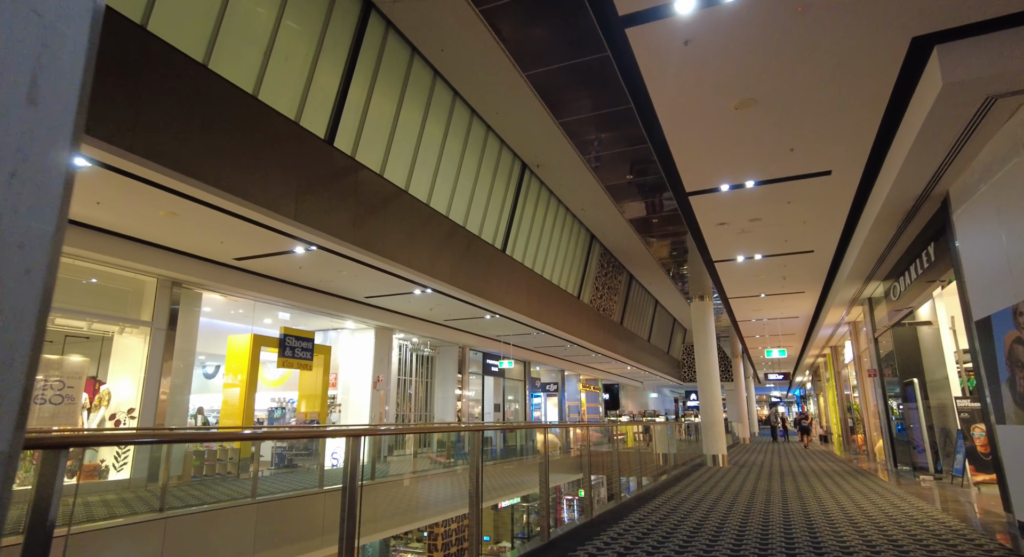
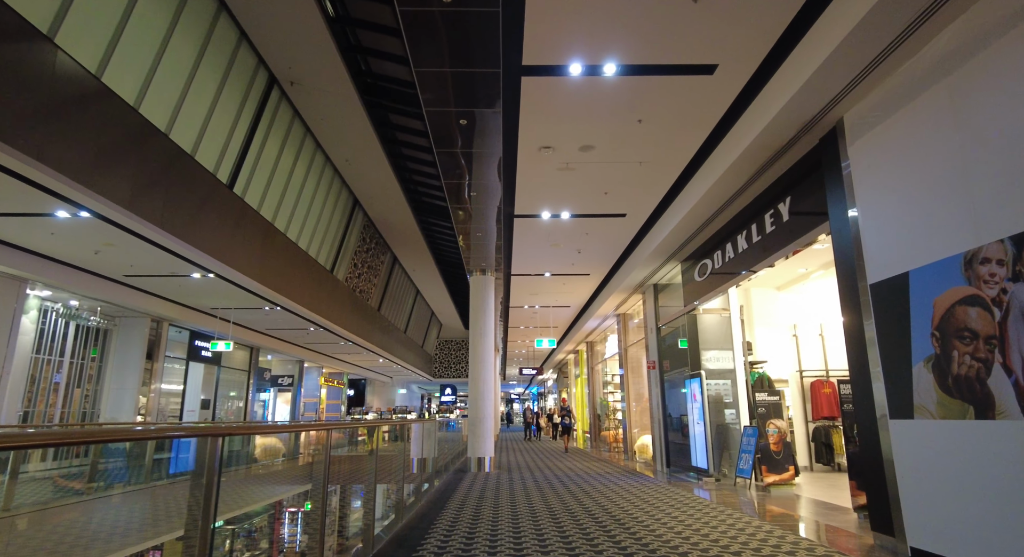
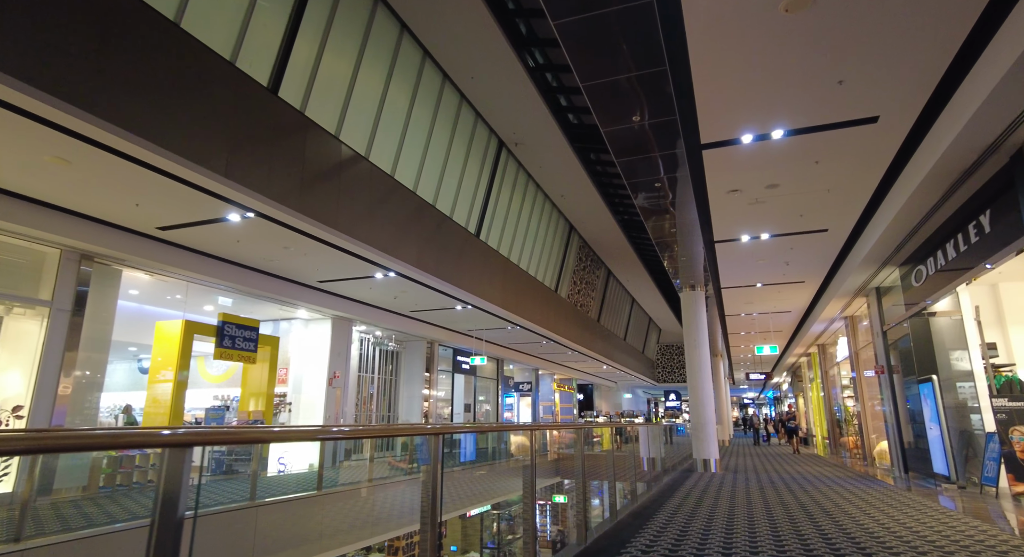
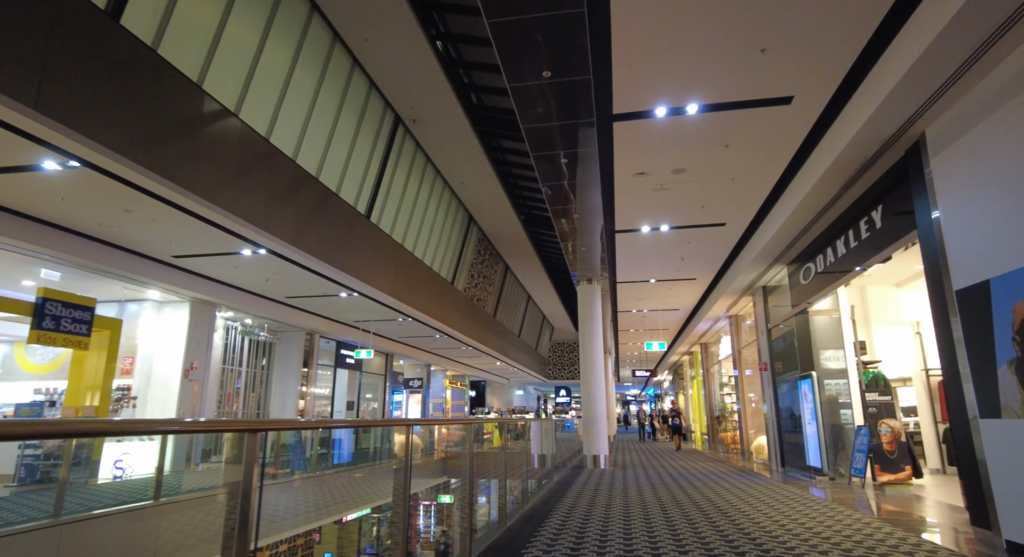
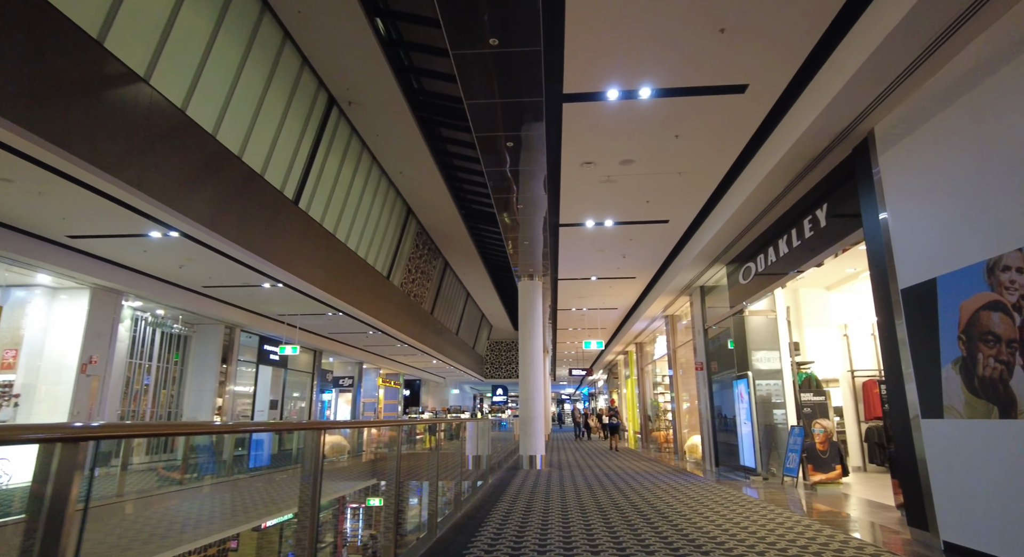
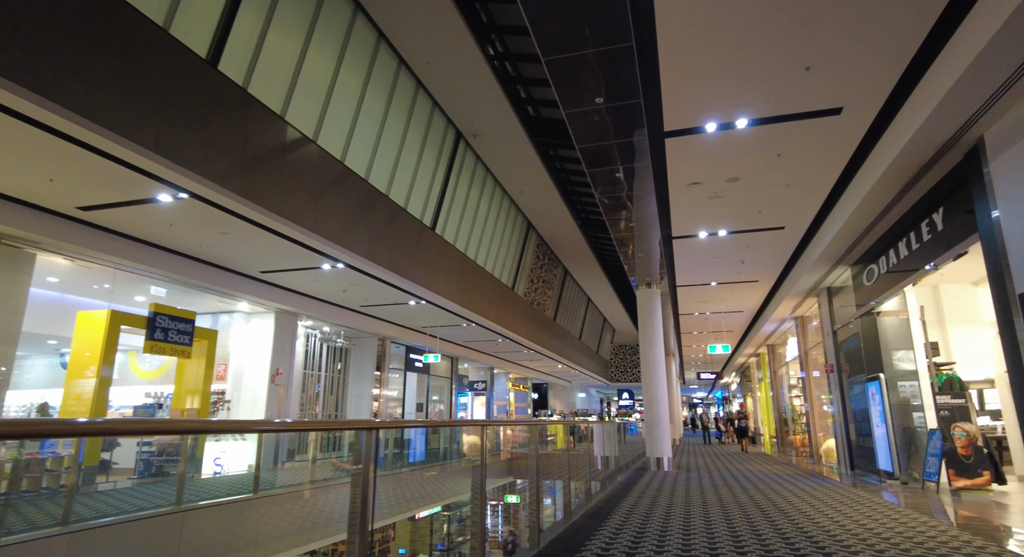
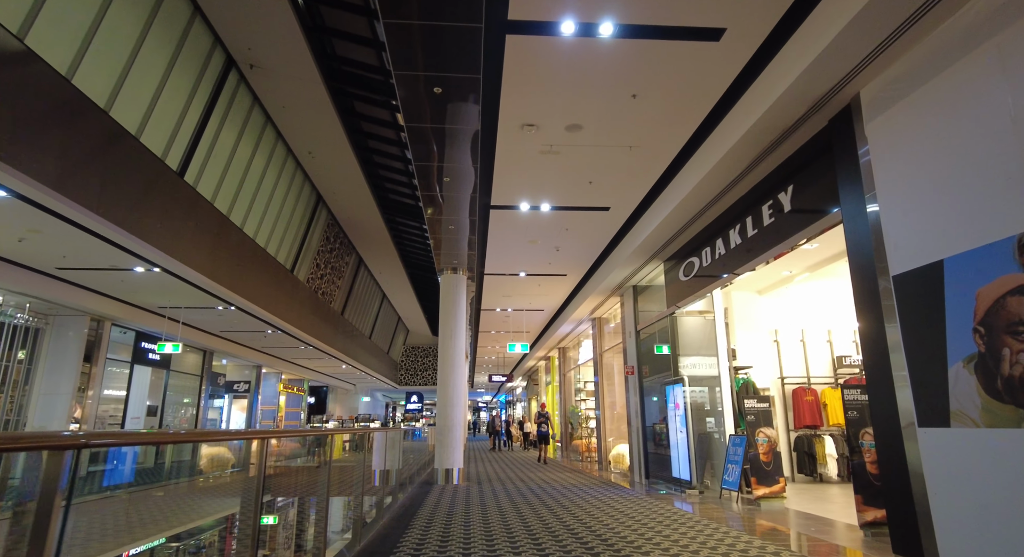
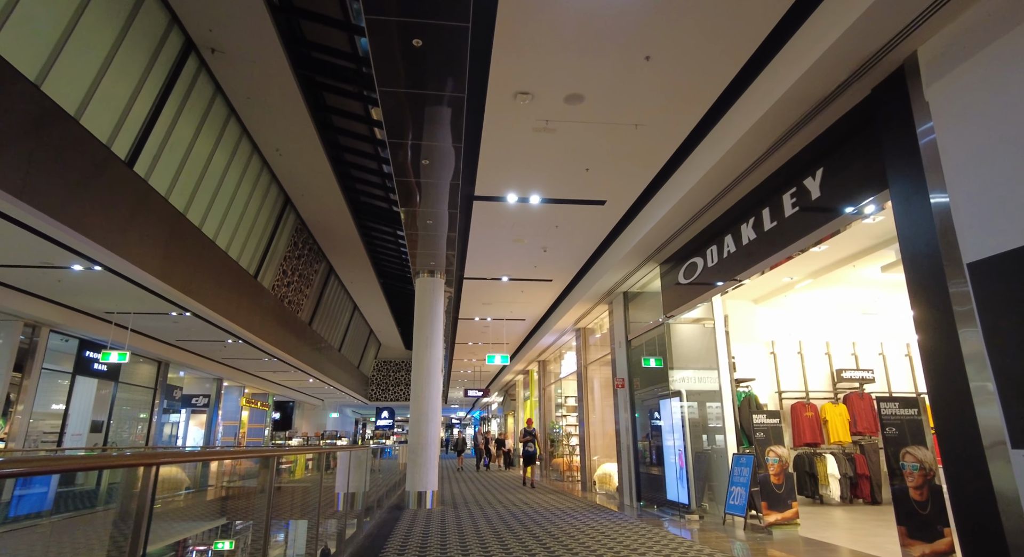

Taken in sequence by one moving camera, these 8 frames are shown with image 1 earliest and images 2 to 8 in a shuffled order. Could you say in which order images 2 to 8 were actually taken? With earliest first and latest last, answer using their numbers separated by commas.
3, 6, 4, 5, 2, 7, 8
